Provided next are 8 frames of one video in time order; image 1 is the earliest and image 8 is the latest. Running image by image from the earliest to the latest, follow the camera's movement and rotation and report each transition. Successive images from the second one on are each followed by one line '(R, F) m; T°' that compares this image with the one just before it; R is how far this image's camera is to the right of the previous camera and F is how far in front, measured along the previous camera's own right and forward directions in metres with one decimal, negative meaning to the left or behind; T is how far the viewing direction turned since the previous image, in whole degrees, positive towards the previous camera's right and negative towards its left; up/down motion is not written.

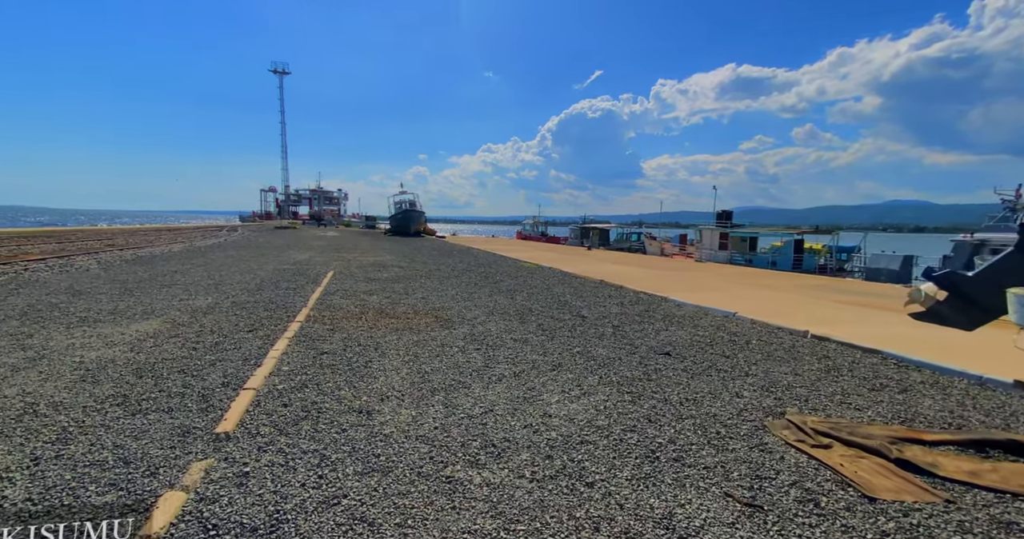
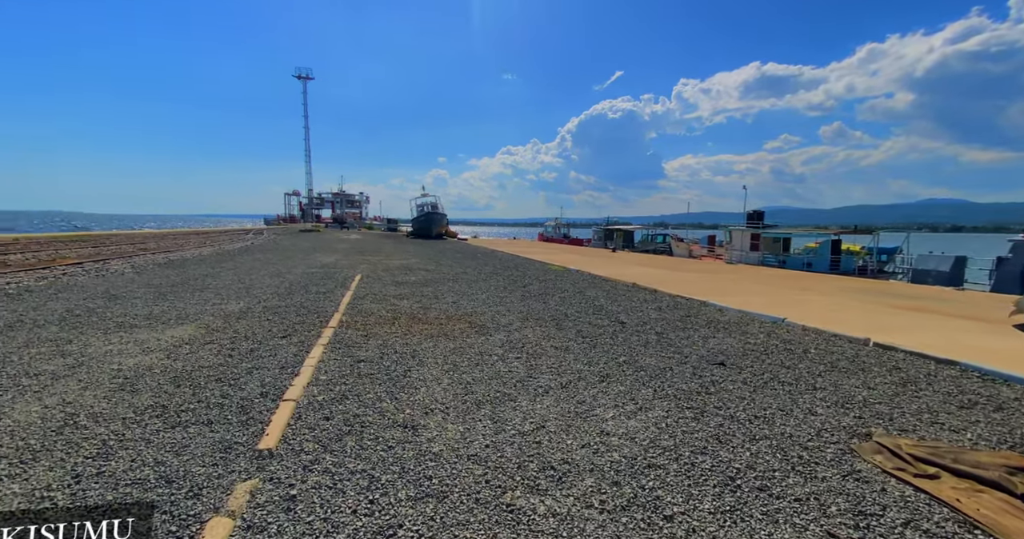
(-0.3, +0.2) m; -3°
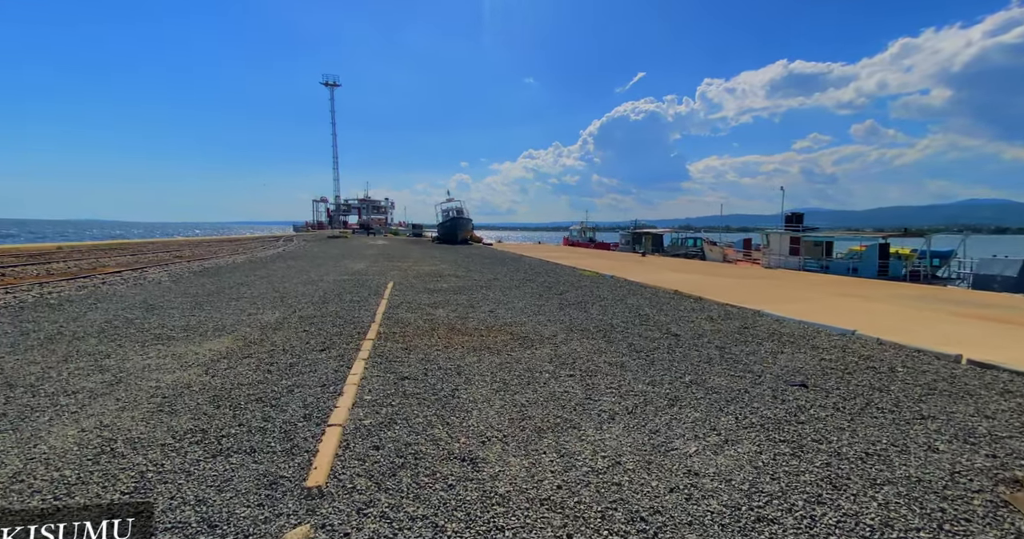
(-0.3, +0.4) m; -3°
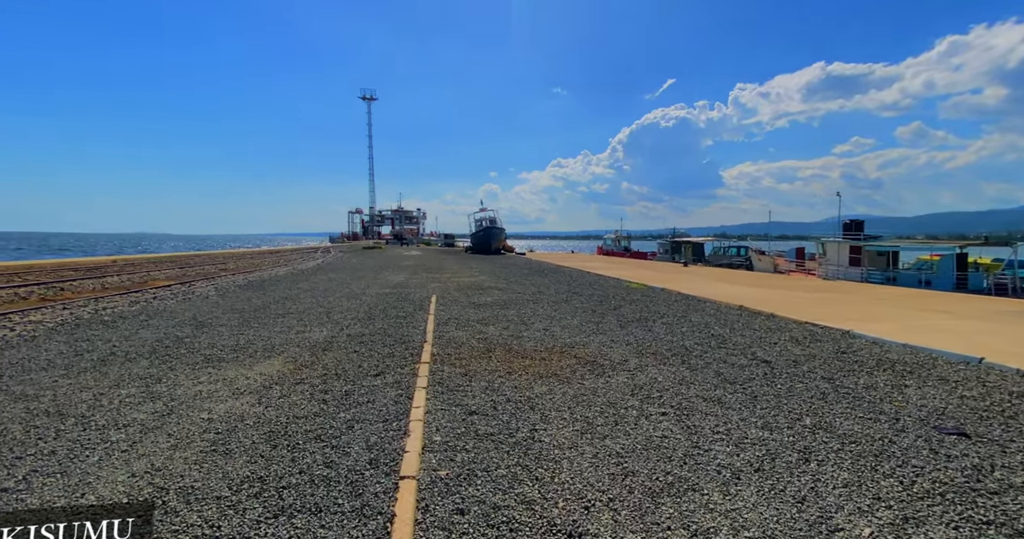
(-0.5, +0.5) m; -4°
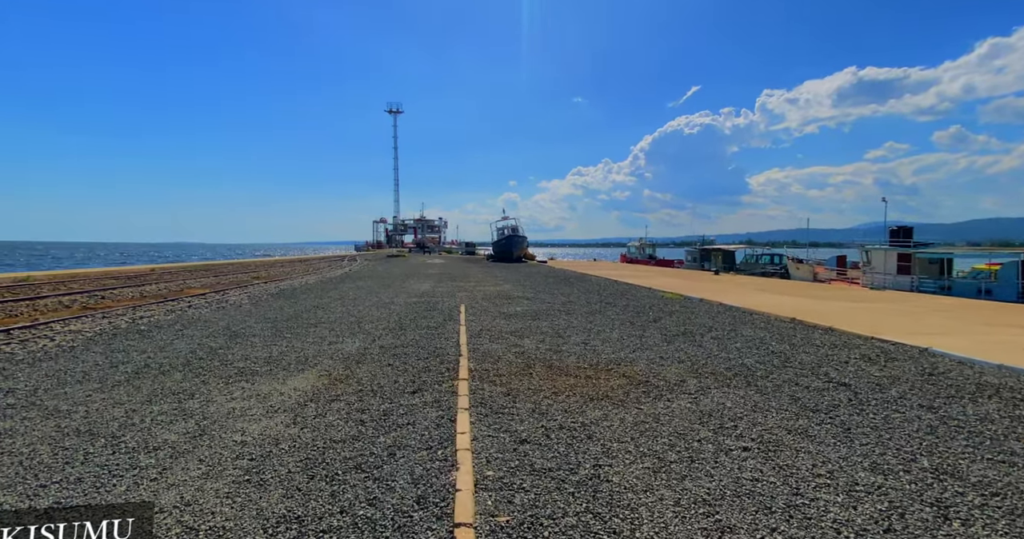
(-0.3, +0.4) m; -3°
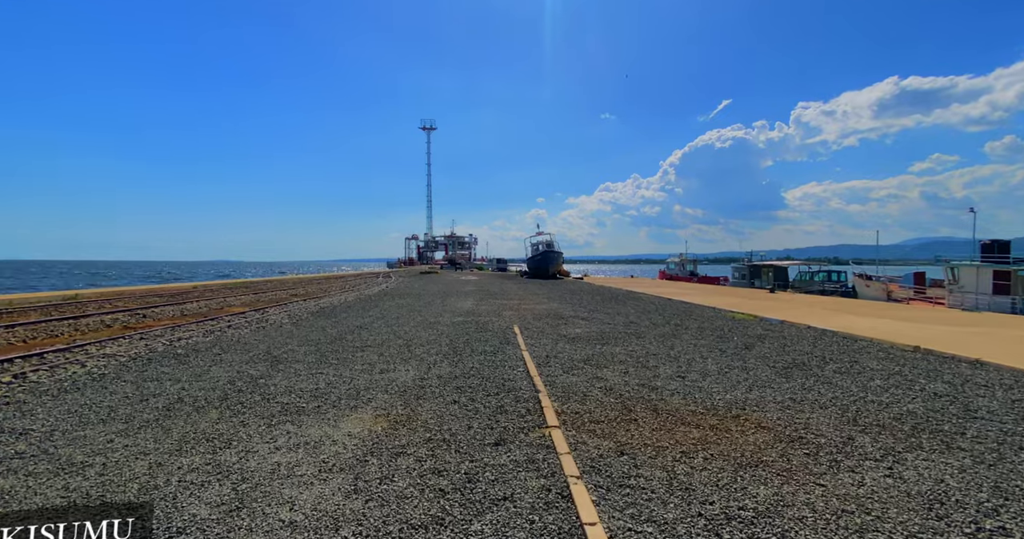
(-0.8, +1.0) m; -4°
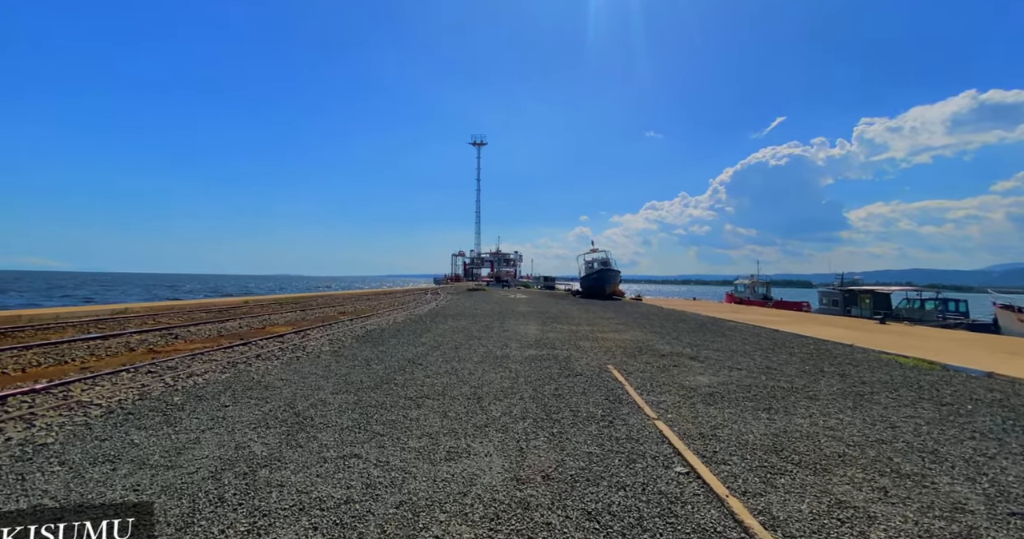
(-1.1, +2.6) m; -6°
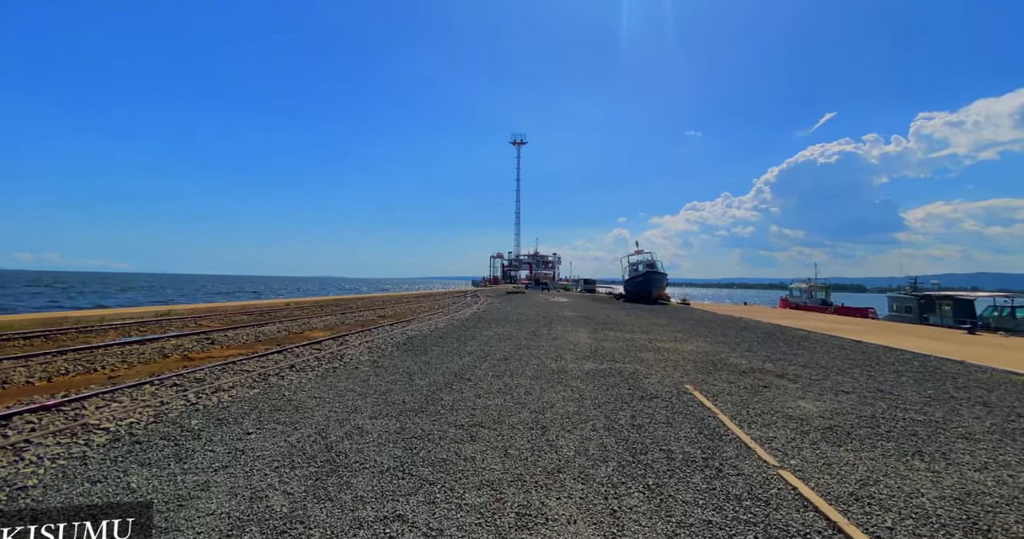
(-0.5, +1.1) m; -5°
